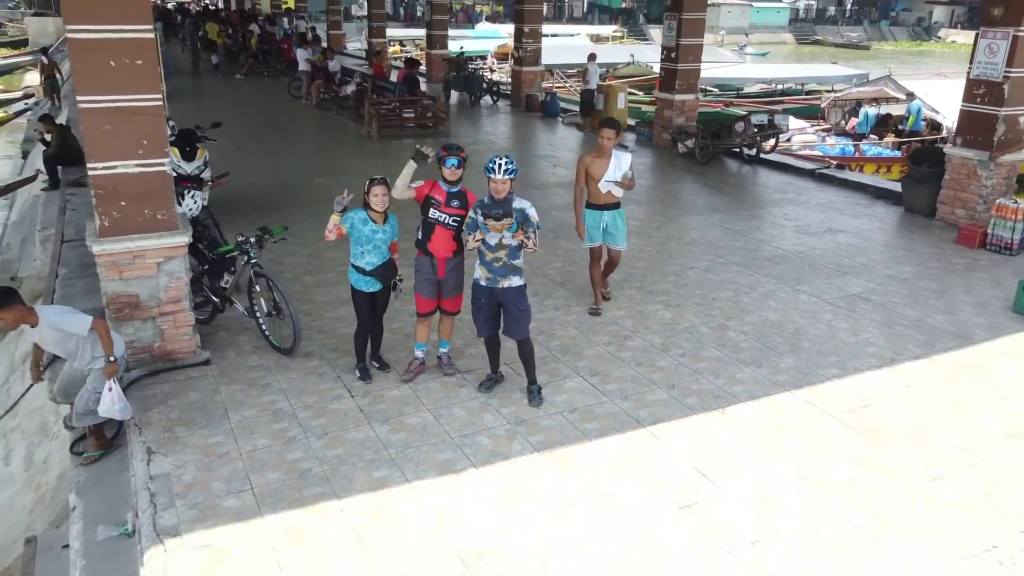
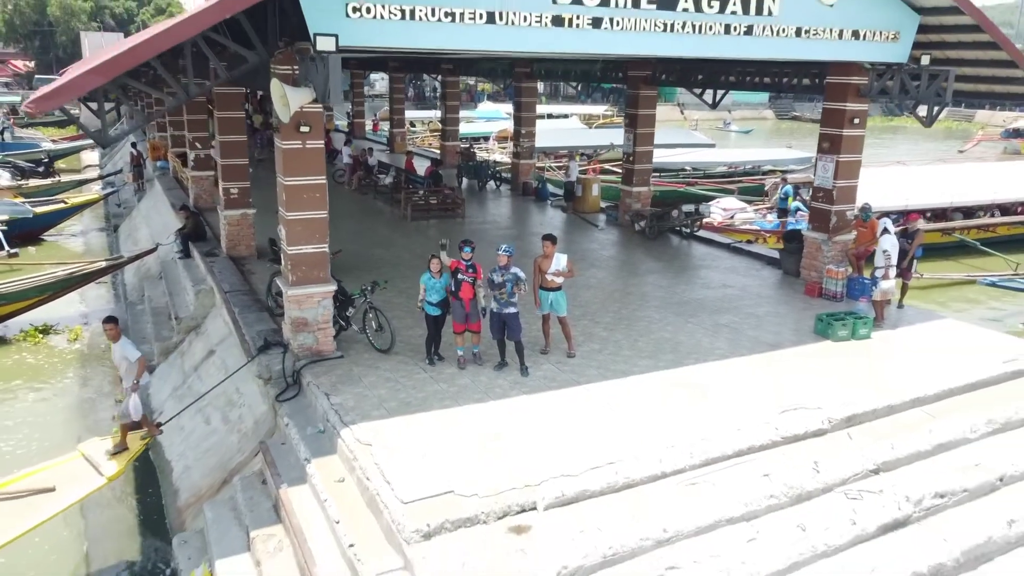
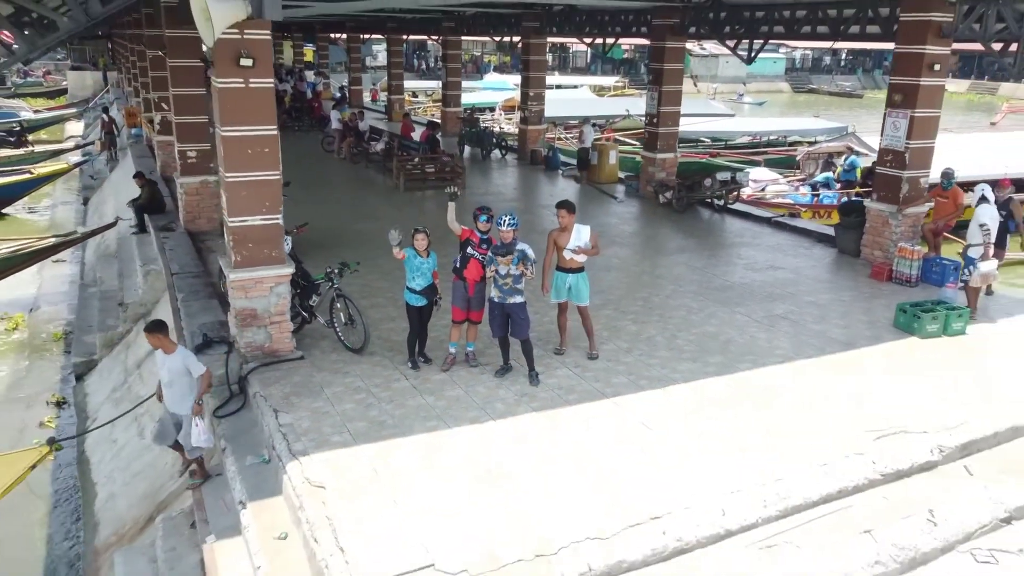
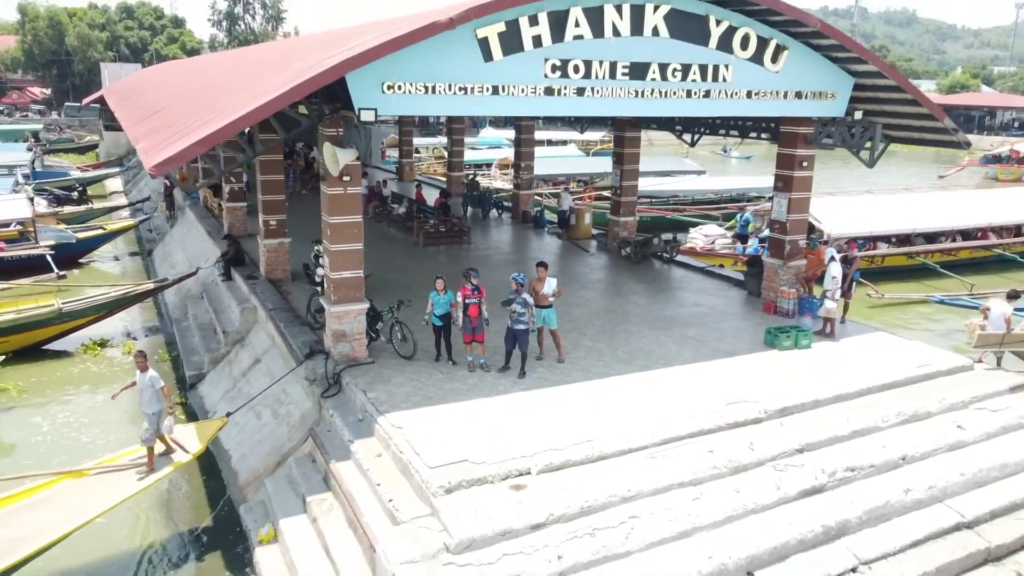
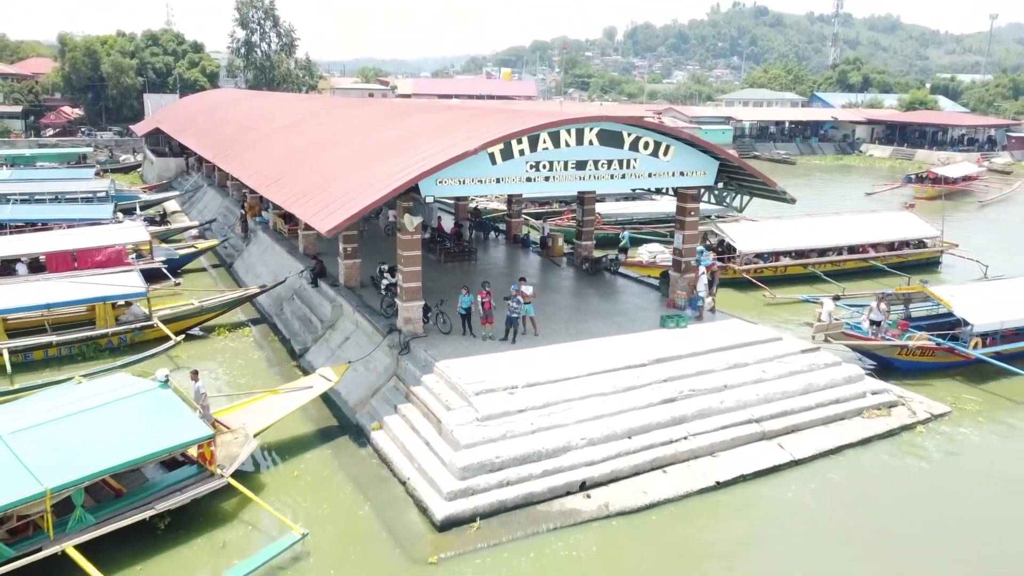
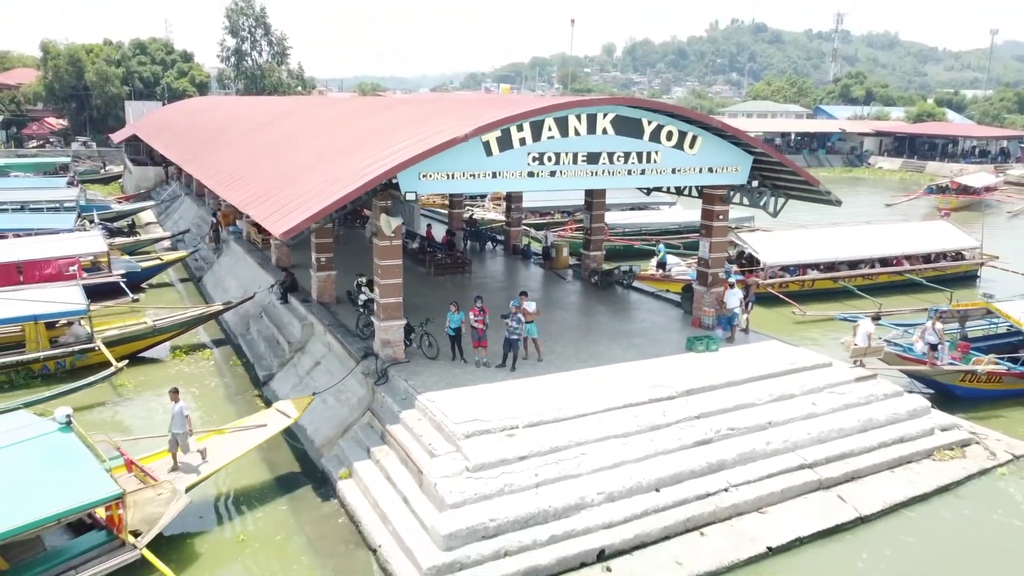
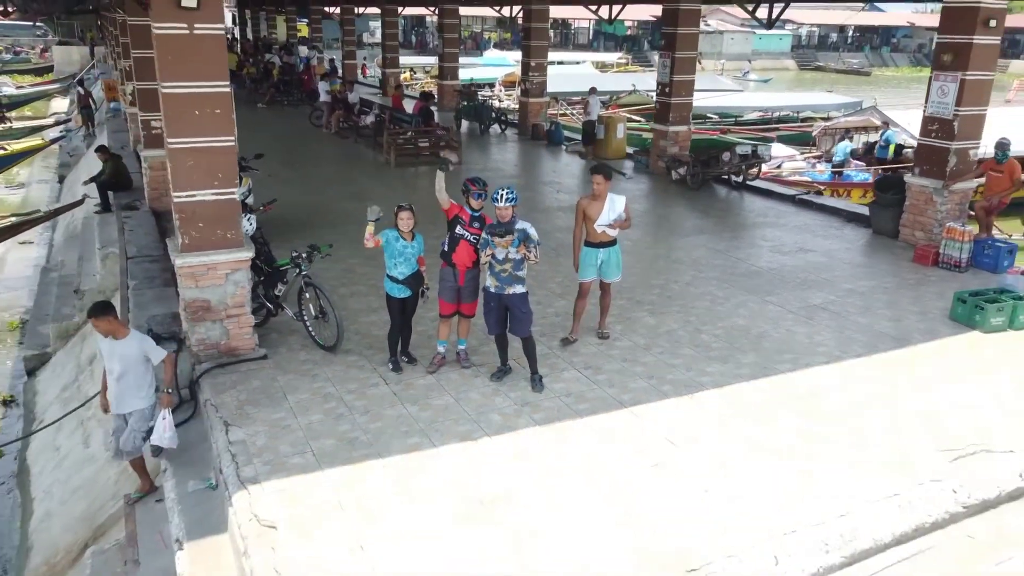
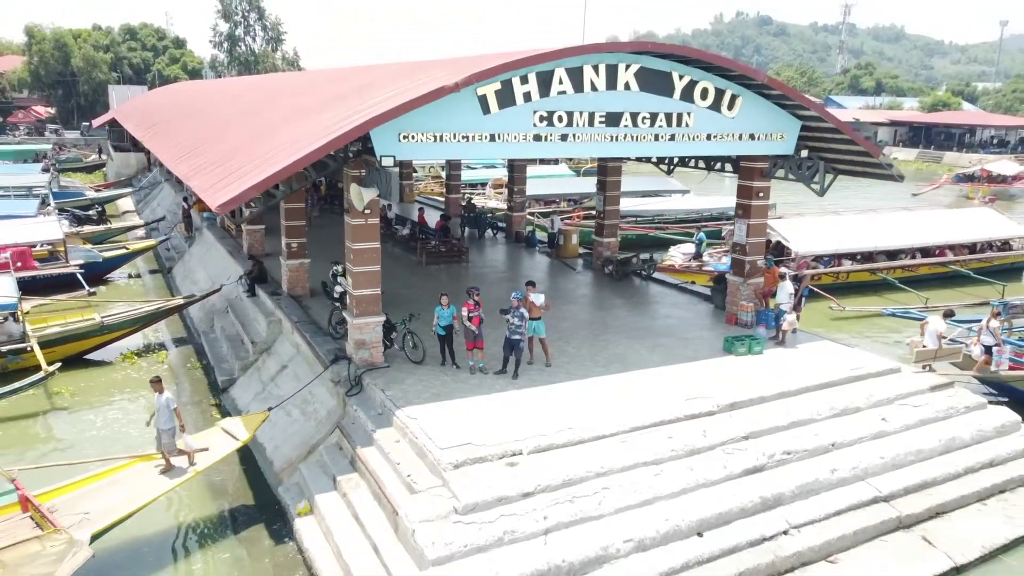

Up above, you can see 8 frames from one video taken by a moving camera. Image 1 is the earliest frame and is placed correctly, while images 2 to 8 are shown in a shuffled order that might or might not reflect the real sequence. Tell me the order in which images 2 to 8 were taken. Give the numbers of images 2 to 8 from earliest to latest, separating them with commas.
7, 3, 2, 4, 8, 6, 5
